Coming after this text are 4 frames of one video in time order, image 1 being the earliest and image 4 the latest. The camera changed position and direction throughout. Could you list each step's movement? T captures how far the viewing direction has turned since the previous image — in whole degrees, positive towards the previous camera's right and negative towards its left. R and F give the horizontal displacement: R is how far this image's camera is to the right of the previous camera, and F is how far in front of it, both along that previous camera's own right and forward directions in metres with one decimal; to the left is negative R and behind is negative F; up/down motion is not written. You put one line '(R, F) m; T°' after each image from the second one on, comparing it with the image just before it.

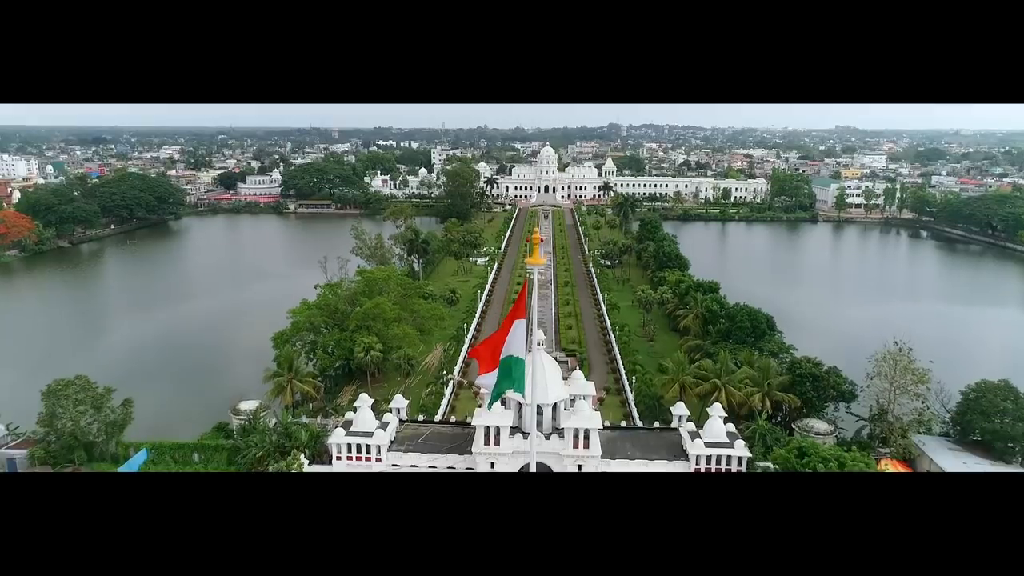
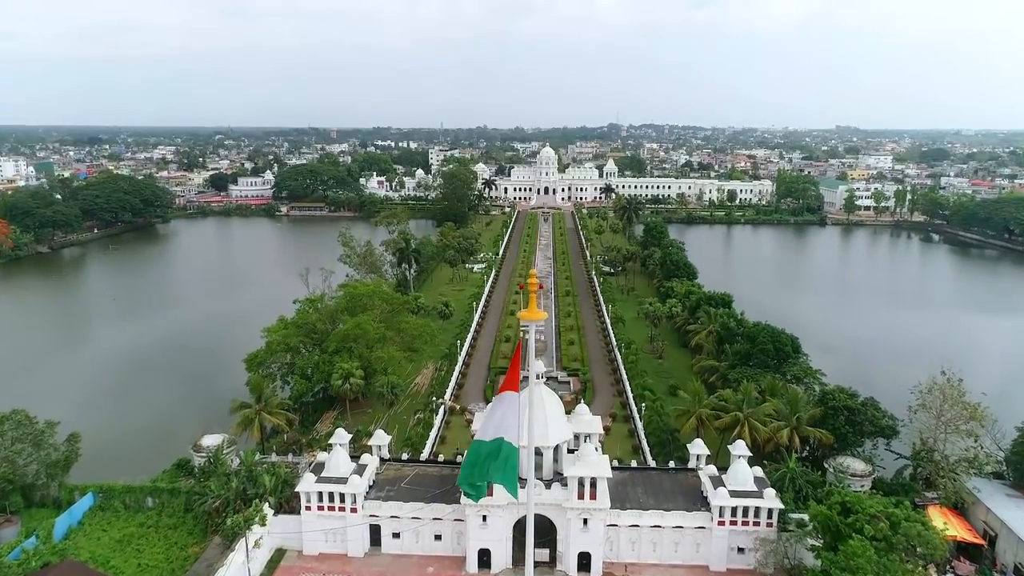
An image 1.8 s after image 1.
(+0.1, +3.0) m; 0°
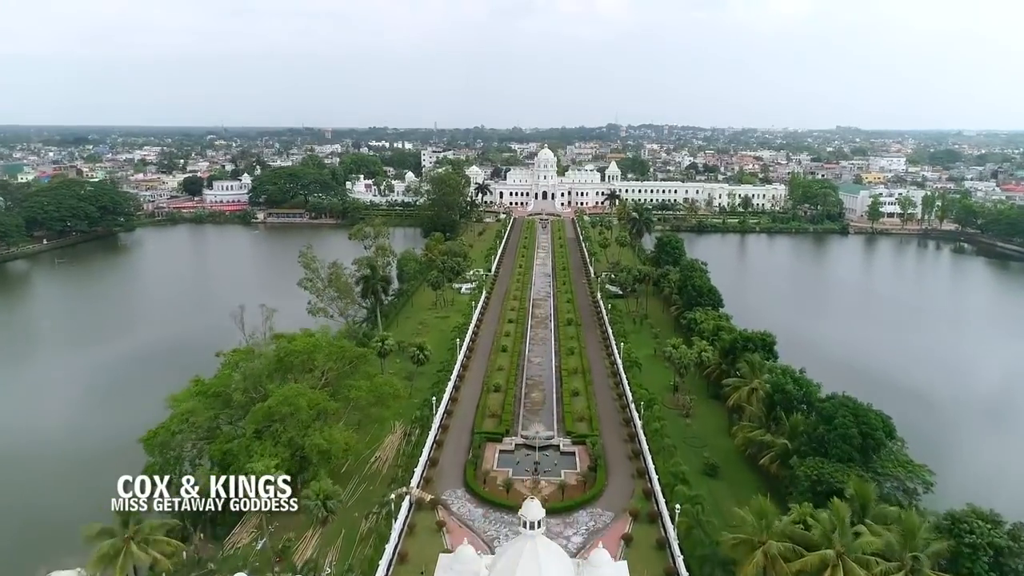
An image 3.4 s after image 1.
(+0.3, +7.7) m; 0°
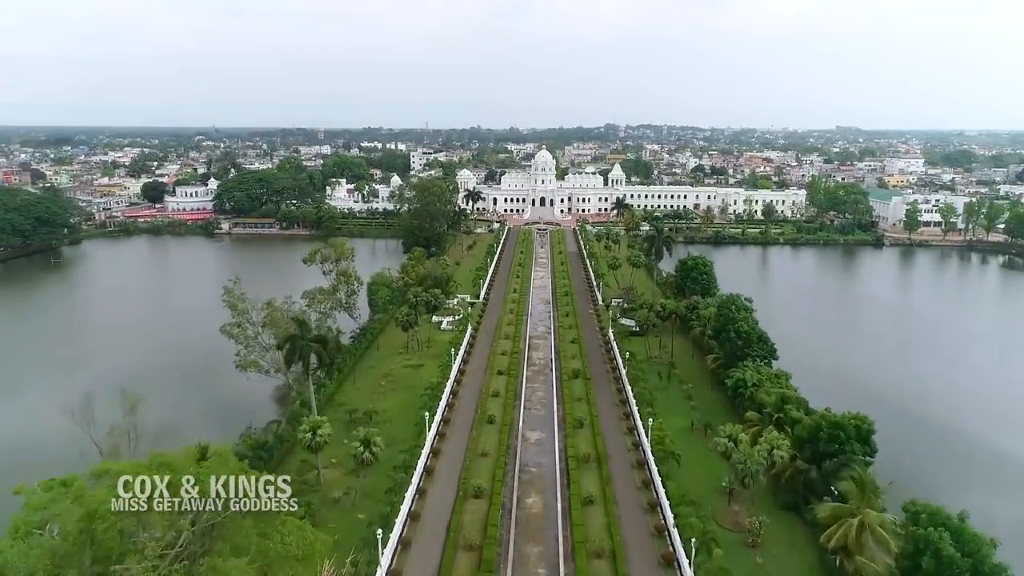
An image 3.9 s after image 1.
(+0.3, +9.7) m; 0°
